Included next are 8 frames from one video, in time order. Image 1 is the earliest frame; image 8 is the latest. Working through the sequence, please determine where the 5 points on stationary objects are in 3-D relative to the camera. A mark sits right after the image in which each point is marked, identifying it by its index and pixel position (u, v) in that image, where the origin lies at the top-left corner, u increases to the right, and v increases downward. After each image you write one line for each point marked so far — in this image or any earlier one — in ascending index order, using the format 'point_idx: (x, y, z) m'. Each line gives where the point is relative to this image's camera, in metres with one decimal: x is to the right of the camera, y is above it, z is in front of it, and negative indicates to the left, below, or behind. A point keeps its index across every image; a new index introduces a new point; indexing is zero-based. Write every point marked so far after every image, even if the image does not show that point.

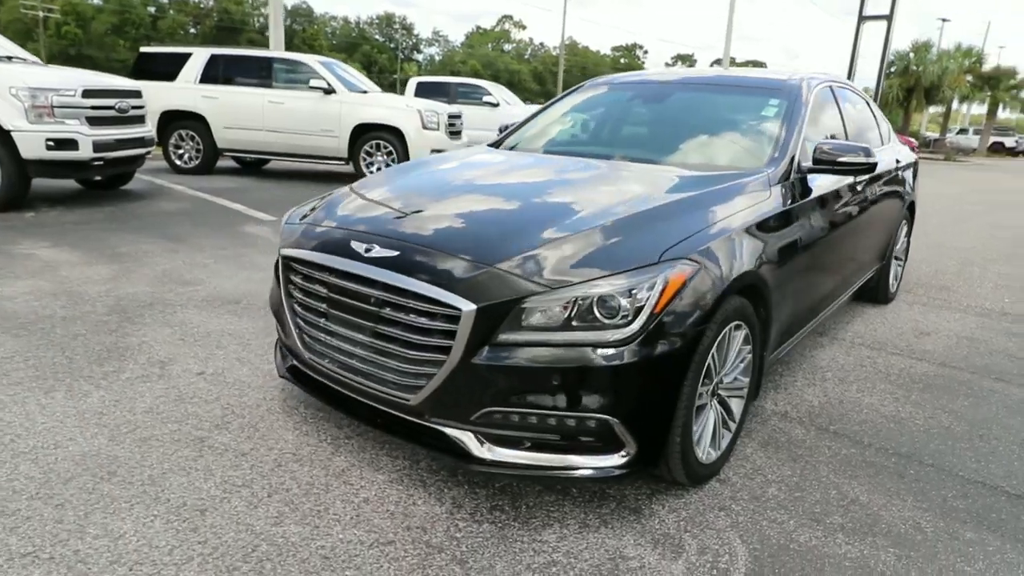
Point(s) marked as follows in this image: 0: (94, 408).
0: (-2.0, -0.6, +3.2) m
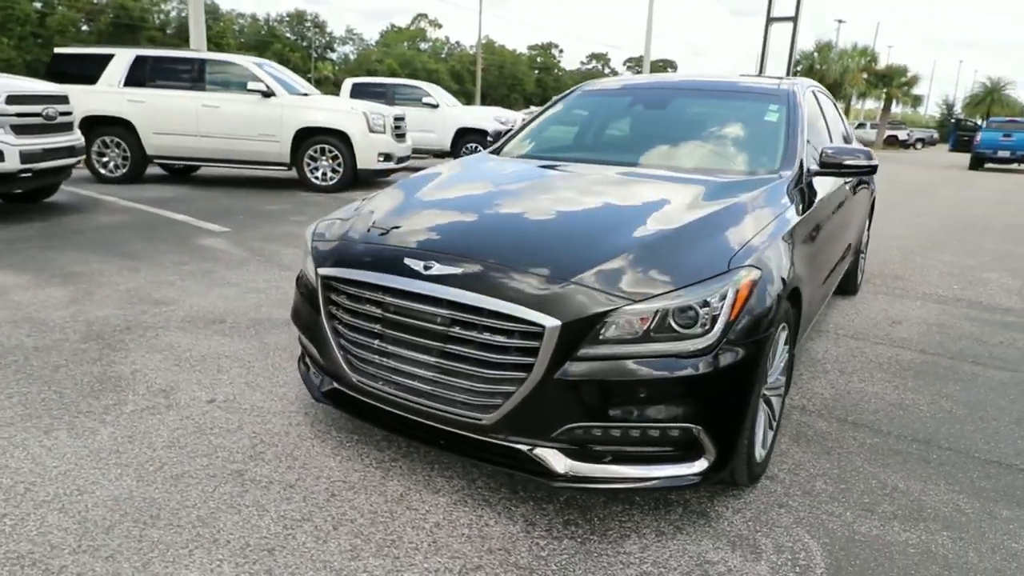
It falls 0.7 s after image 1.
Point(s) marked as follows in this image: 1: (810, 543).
0: (-1.8, -0.7, +3.0) m
1: (+1.1, -0.9, +2.5) m
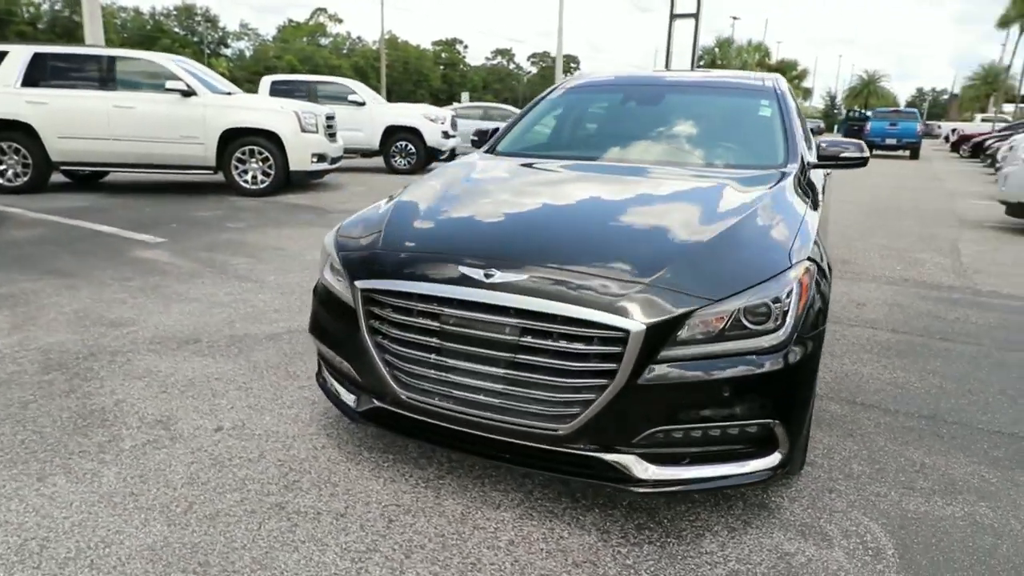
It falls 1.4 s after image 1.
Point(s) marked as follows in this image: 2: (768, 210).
0: (-1.6, -0.8, +2.7) m
1: (+1.4, -0.9, +2.6) m
2: (+1.1, +0.4, +3.0) m
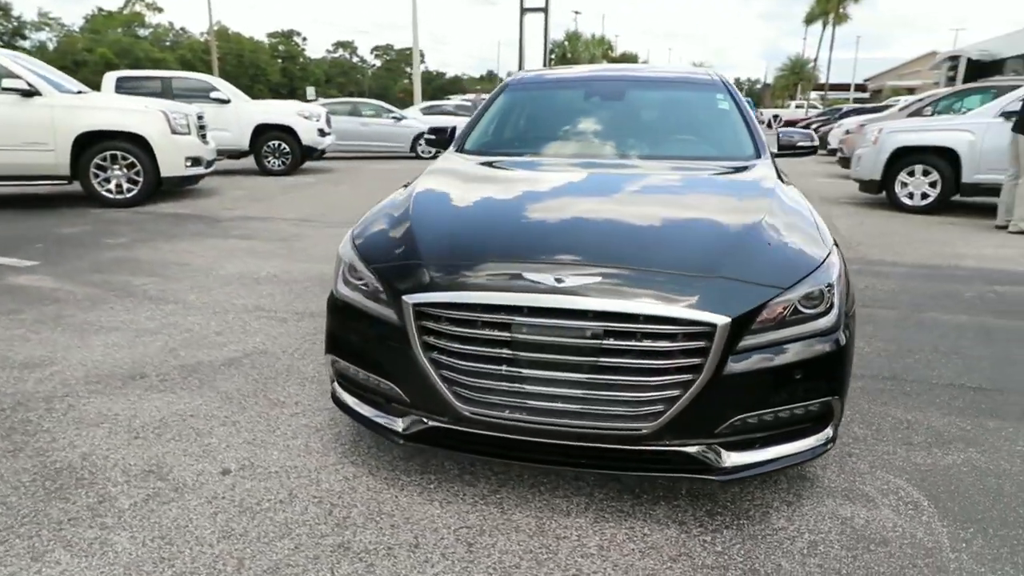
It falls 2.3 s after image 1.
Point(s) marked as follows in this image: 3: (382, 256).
0: (-1.3, -0.9, +2.3) m
1: (+1.6, -0.8, +2.8) m
2: (+1.2, +0.4, +3.2) m
3: (-0.5, +0.1, +2.8) m
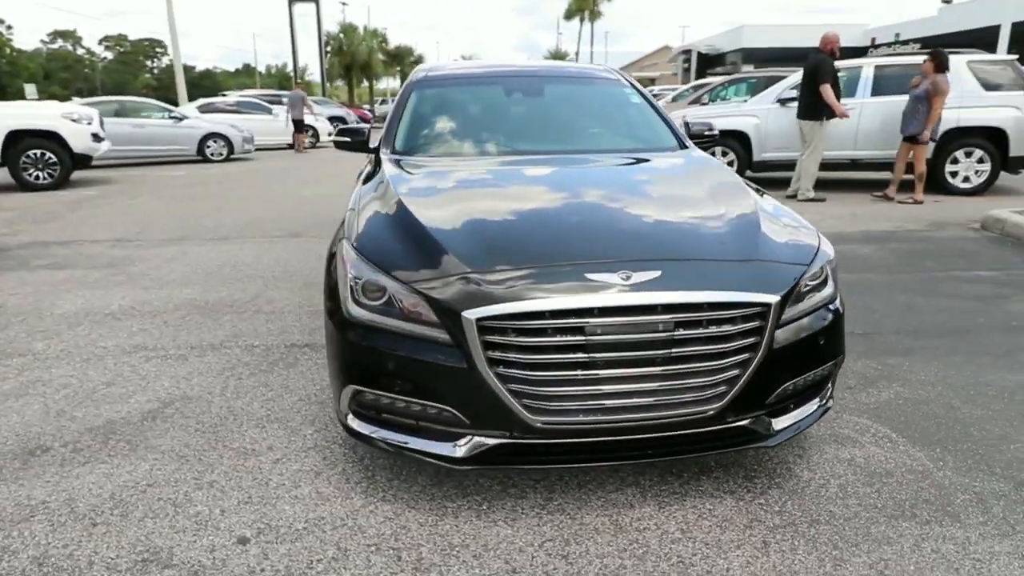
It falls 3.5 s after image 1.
0: (-0.9, -1.1, +1.9) m
1: (+1.7, -0.7, +3.3) m
2: (+1.1, +0.5, +3.5) m
3: (-0.4, +0.1, +2.5) m
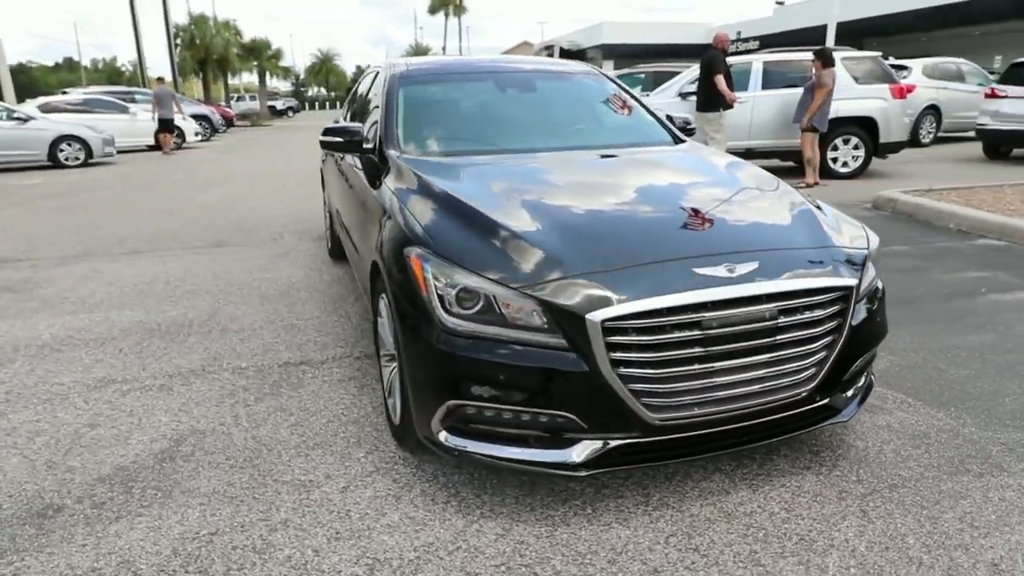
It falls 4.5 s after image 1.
0: (-0.3, -1.1, +1.8) m
1: (+2.0, -0.5, +3.6) m
2: (+1.2, +0.6, +3.6) m
3: (0.0, 0.0, +2.4) m
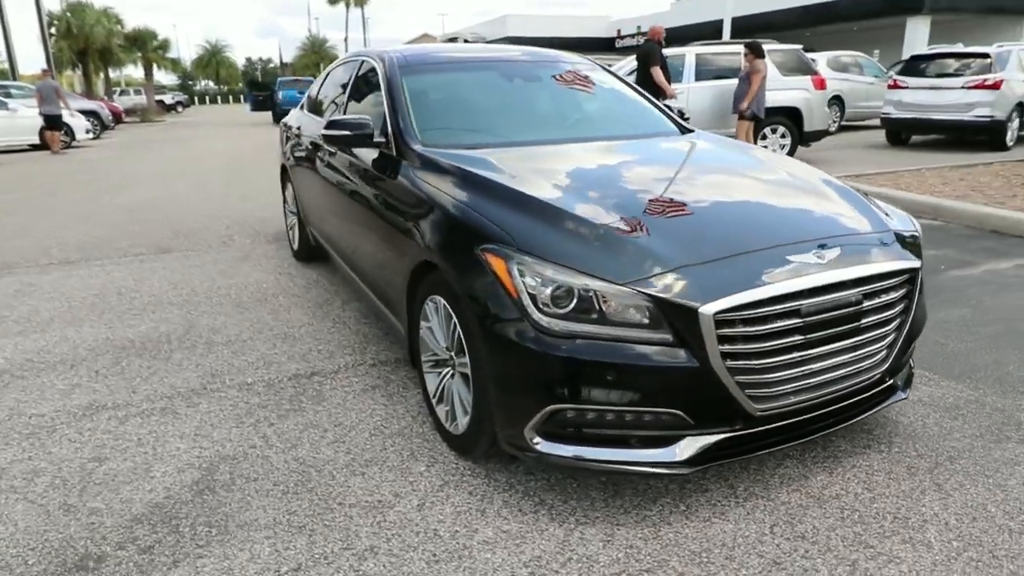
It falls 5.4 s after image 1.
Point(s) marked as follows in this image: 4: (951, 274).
0: (+0.2, -1.1, +1.7) m
1: (+2.1, -0.4, +3.8) m
2: (+1.4, +0.7, +3.7) m
3: (+0.3, +0.1, +2.3) m
4: (+3.6, +0.1, +5.5) m
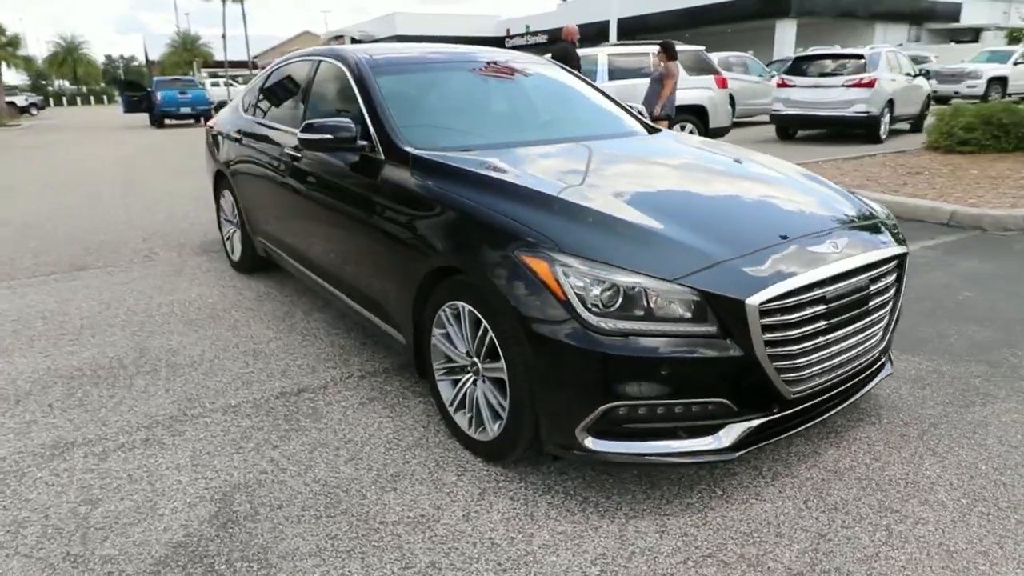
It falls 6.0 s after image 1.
0: (+0.5, -1.1, +1.7) m
1: (+2.1, -0.3, +4.1) m
2: (+1.3, +0.7, +3.9) m
3: (+0.5, +0.1, +2.4) m
4: (+3.2, +0.3, +6.0) m
